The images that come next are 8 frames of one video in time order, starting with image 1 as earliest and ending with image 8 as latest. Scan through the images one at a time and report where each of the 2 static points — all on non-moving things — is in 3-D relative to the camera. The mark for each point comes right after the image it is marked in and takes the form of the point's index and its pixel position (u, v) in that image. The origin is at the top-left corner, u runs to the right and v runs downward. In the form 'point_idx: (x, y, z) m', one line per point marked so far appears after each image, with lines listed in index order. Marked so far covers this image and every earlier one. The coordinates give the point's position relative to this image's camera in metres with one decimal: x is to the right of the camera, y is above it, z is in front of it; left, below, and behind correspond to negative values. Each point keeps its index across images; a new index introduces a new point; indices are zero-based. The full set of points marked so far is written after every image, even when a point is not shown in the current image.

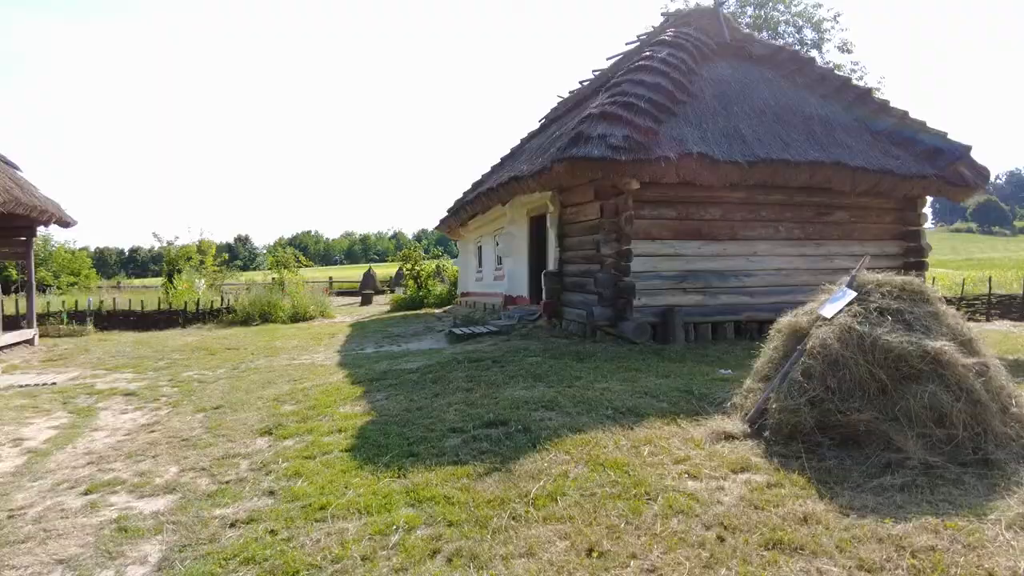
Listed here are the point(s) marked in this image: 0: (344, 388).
0: (-1.3, -0.8, +5.1) m
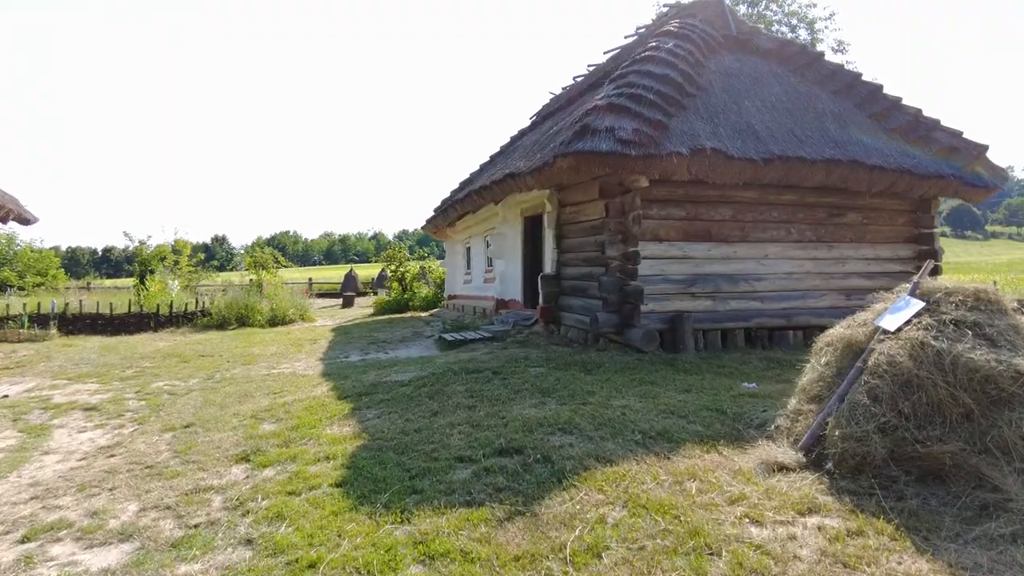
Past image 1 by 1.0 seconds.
0: (-1.3, -0.8, +4.6) m
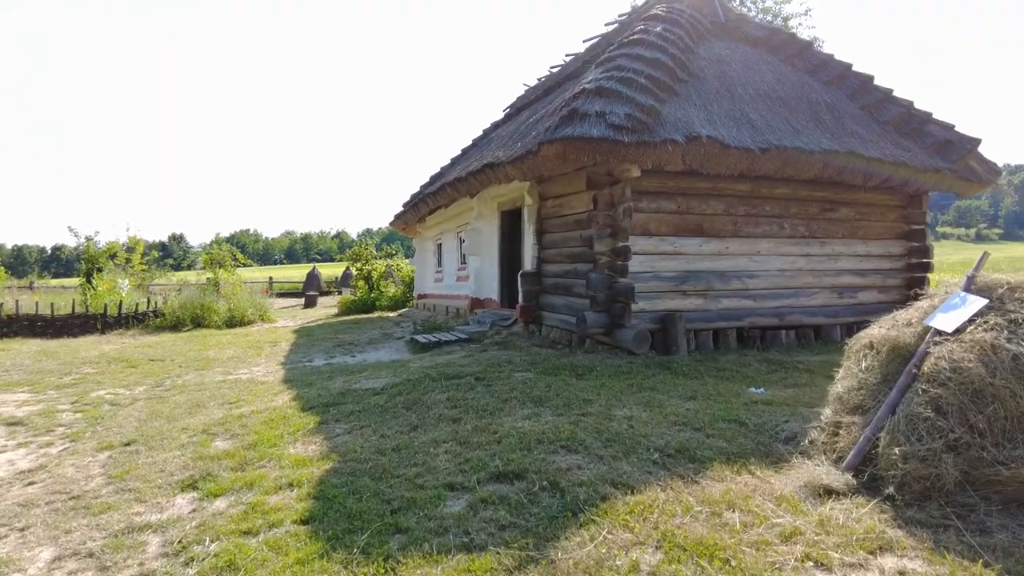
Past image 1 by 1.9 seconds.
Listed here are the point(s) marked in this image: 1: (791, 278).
0: (-1.4, -0.8, +4.1) m
1: (+2.9, +0.1, +6.7) m
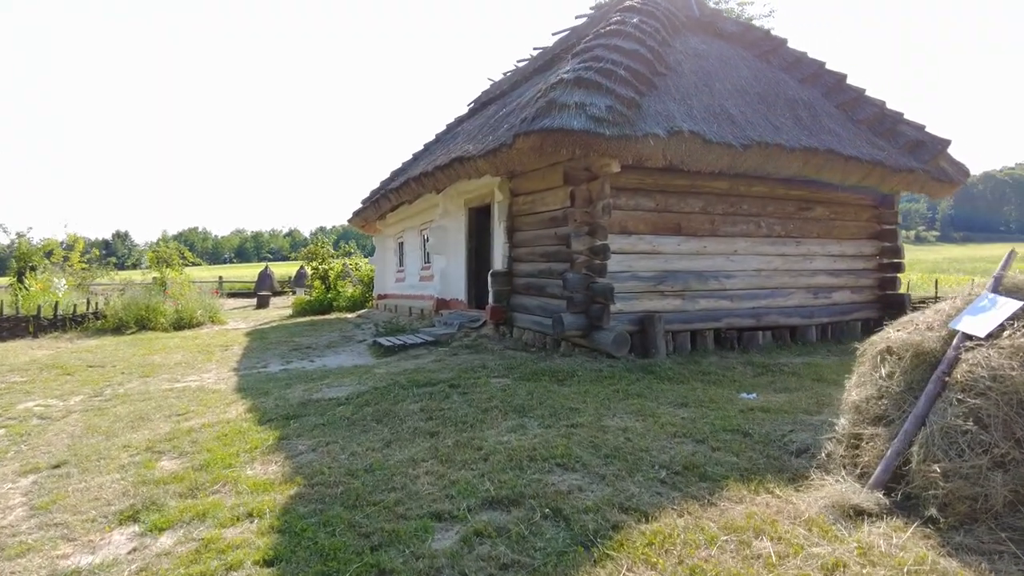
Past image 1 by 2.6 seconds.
0: (-1.5, -0.8, +3.7) m
1: (+2.6, +0.1, +6.6) m
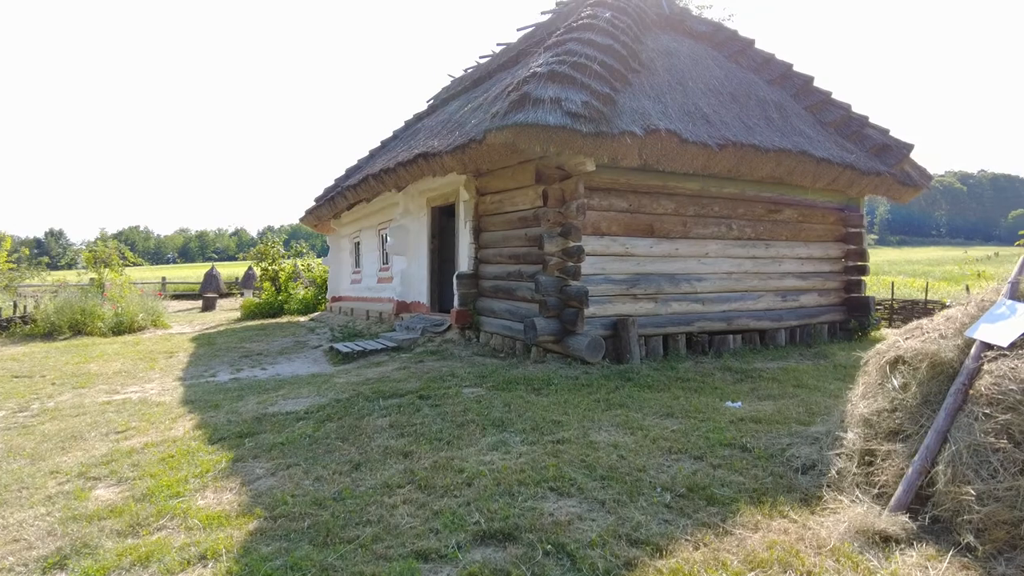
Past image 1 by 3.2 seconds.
0: (-1.6, -0.8, +3.3) m
1: (+2.3, +0.1, +6.5) m
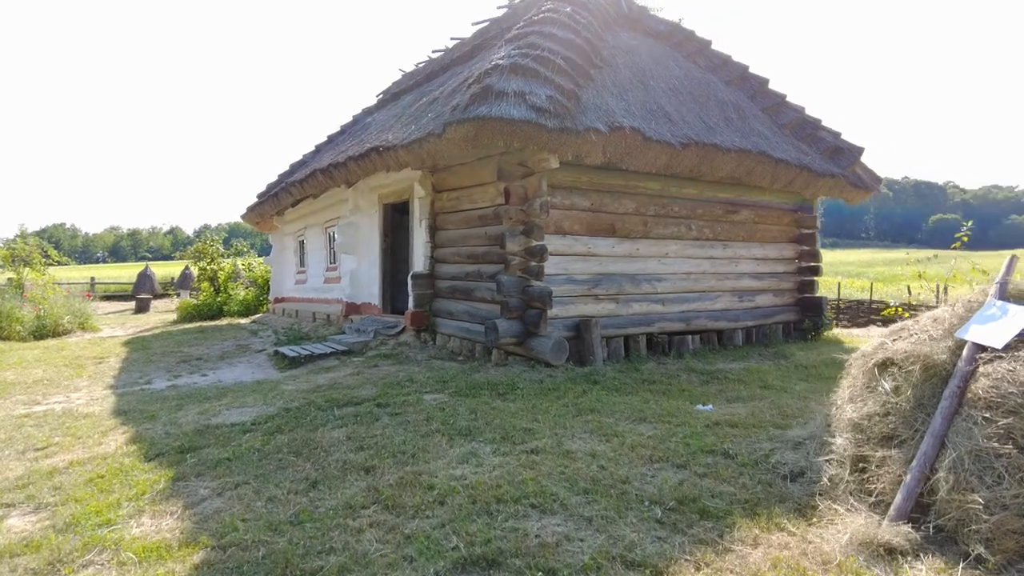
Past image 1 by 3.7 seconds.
0: (-1.7, -0.8, +3.0) m
1: (+1.8, +0.1, +6.5) m
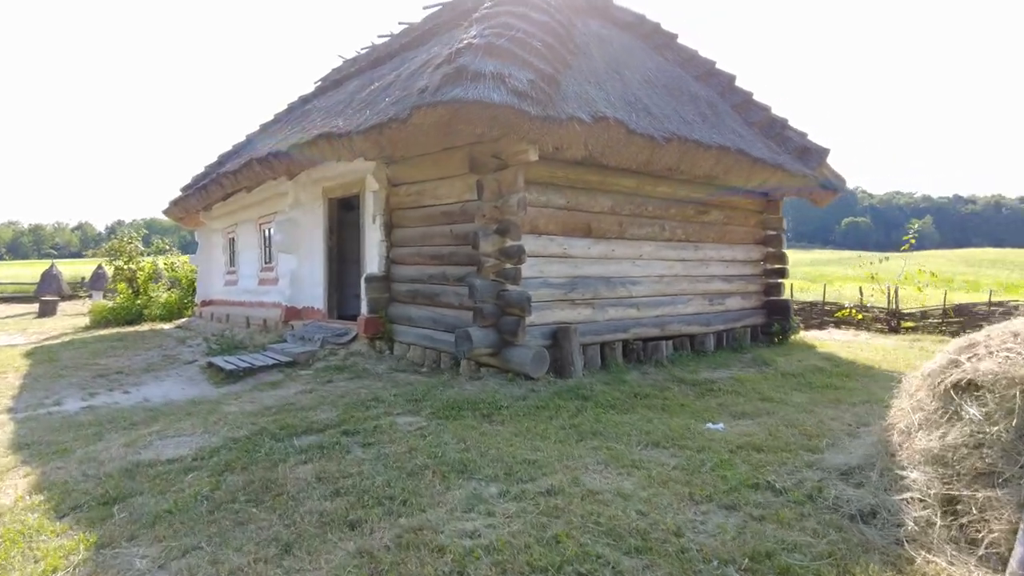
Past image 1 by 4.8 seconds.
0: (-1.7, -0.9, +2.3) m
1: (+1.5, 0.0, +6.2) m
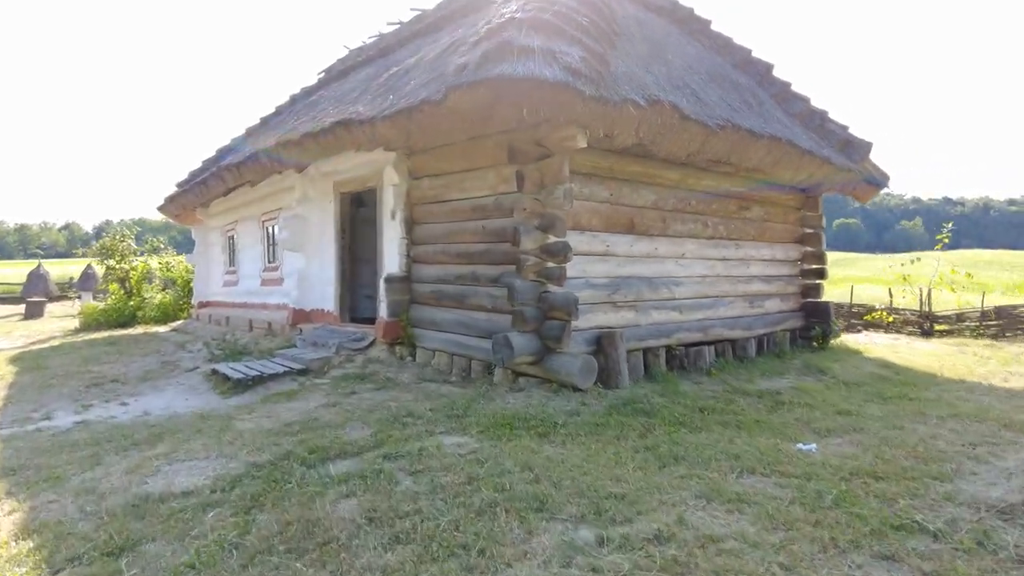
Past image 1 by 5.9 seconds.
0: (-1.4, -0.9, +1.8) m
1: (+1.8, 0.0, +5.8) m
